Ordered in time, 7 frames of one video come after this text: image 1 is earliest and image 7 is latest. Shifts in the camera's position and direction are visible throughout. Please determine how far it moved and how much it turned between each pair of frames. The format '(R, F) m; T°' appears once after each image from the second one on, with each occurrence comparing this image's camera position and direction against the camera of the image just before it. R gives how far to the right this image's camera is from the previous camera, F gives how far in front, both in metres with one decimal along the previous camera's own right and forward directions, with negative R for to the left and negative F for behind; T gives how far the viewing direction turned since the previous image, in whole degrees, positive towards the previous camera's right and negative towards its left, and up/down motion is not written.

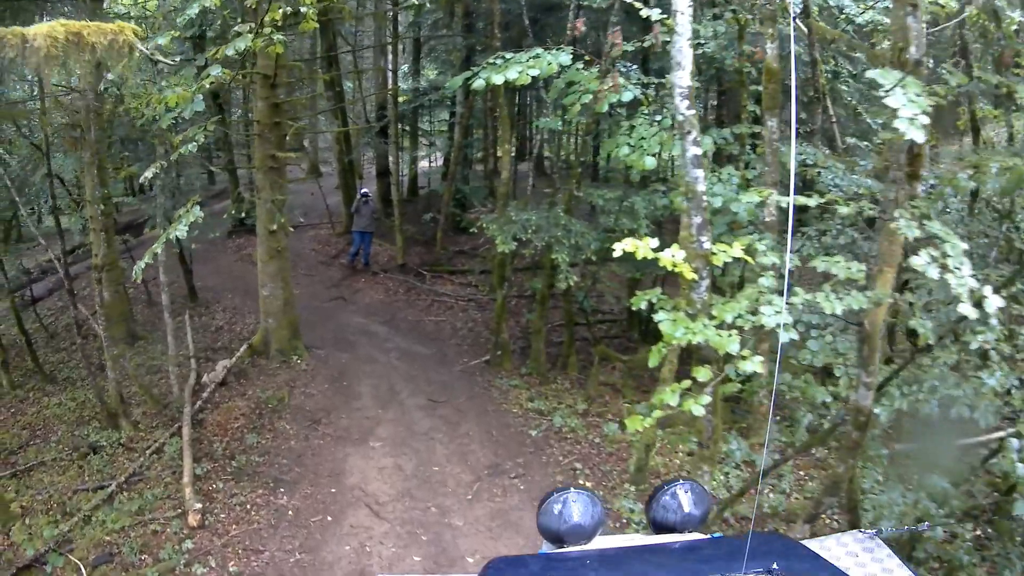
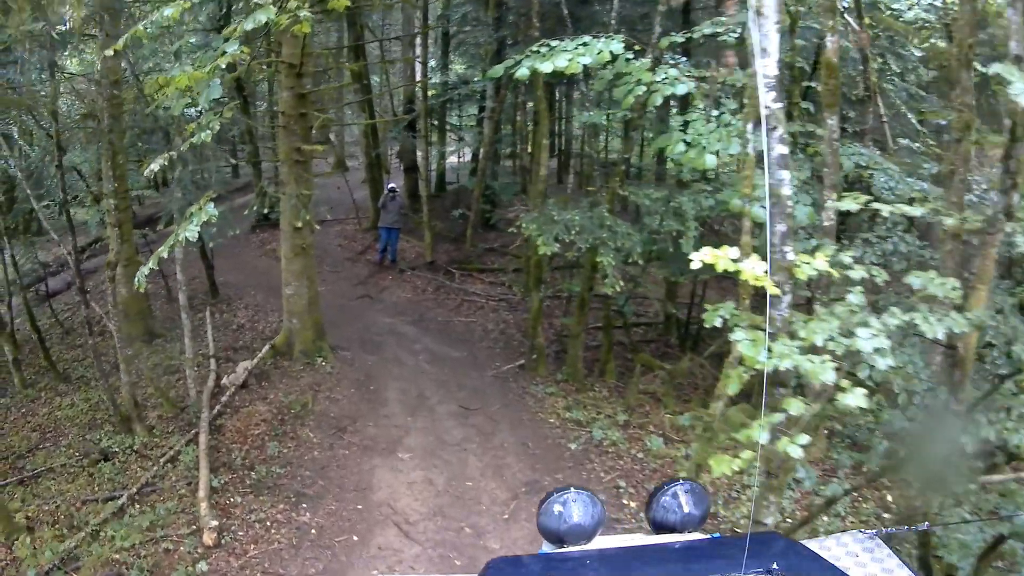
(-0.3, +0.7) m; -2°
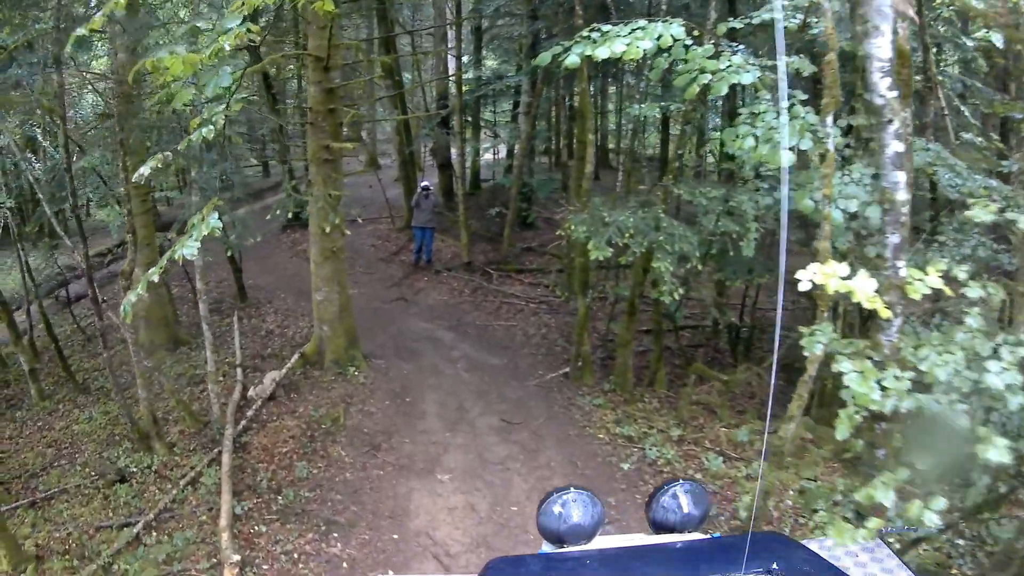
(-0.2, +0.8) m; -3°
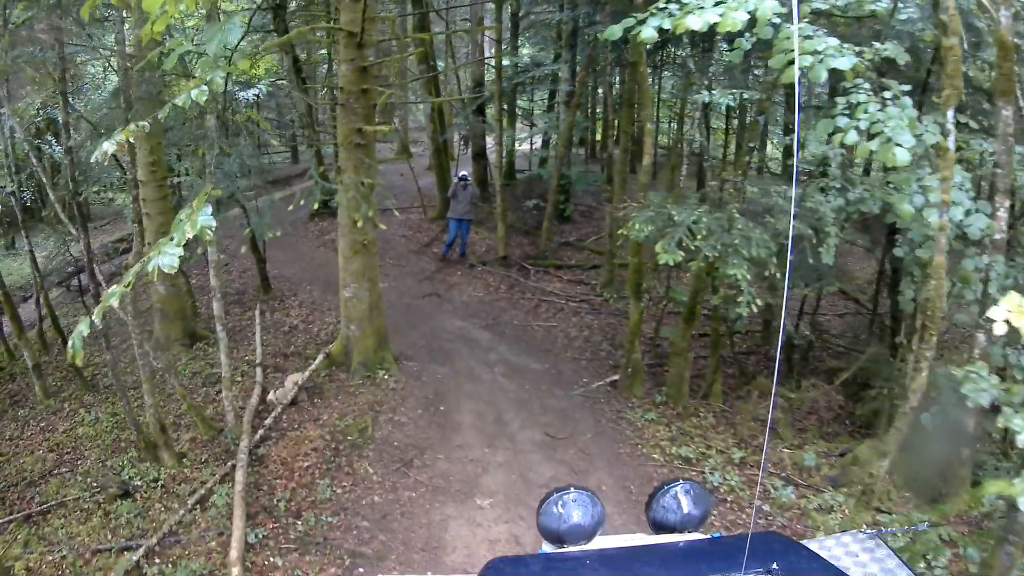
(-0.3, +0.9) m; -2°
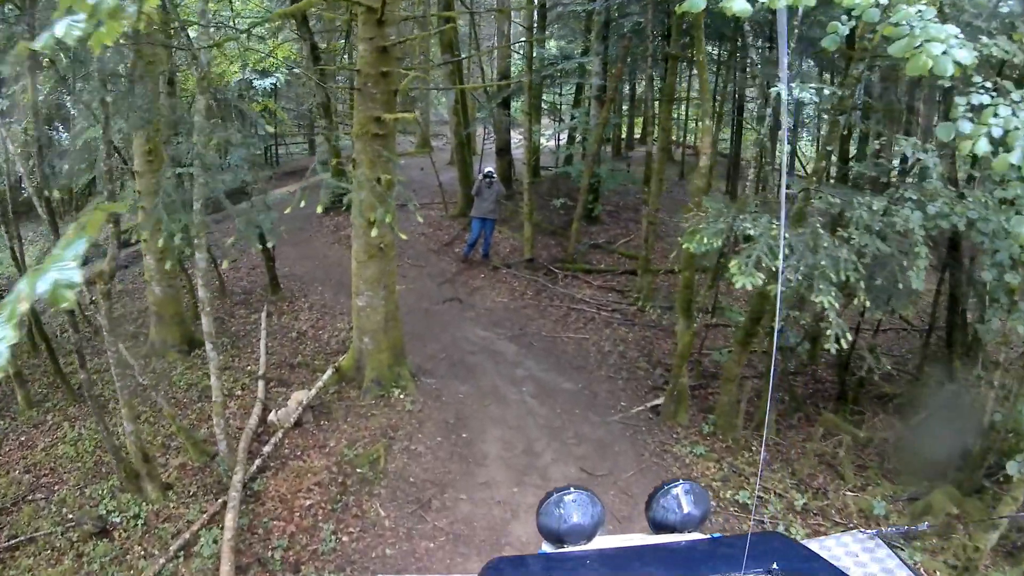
(-0.2, +1.0) m; -1°
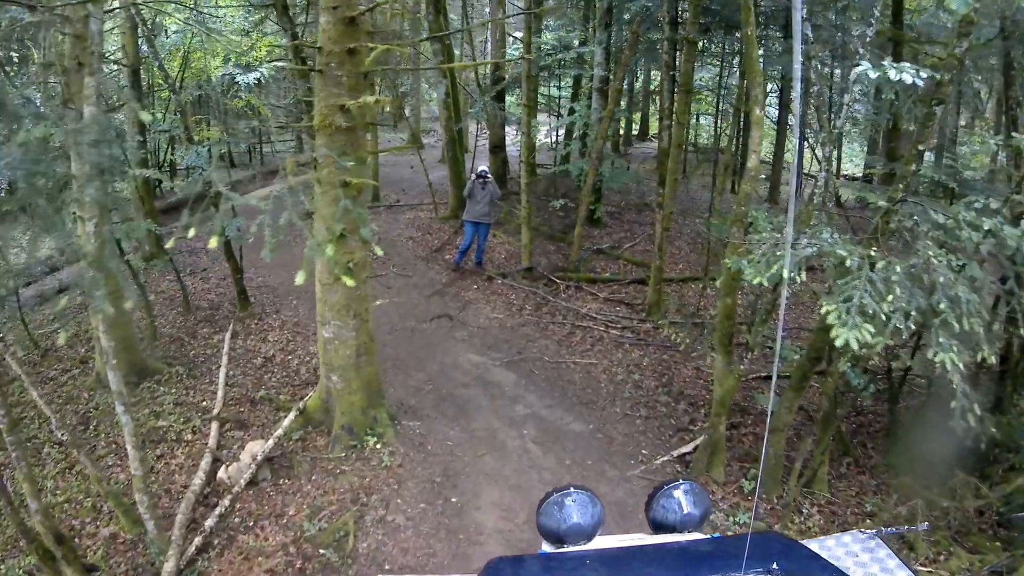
(0.0, +1.4) m; 0°
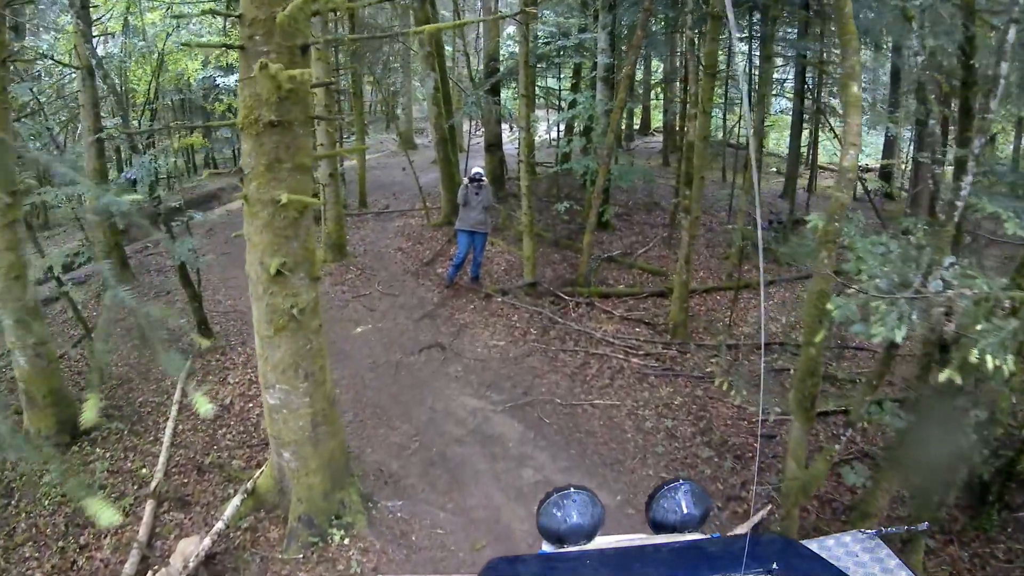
(0.0, +1.5) m; 0°
